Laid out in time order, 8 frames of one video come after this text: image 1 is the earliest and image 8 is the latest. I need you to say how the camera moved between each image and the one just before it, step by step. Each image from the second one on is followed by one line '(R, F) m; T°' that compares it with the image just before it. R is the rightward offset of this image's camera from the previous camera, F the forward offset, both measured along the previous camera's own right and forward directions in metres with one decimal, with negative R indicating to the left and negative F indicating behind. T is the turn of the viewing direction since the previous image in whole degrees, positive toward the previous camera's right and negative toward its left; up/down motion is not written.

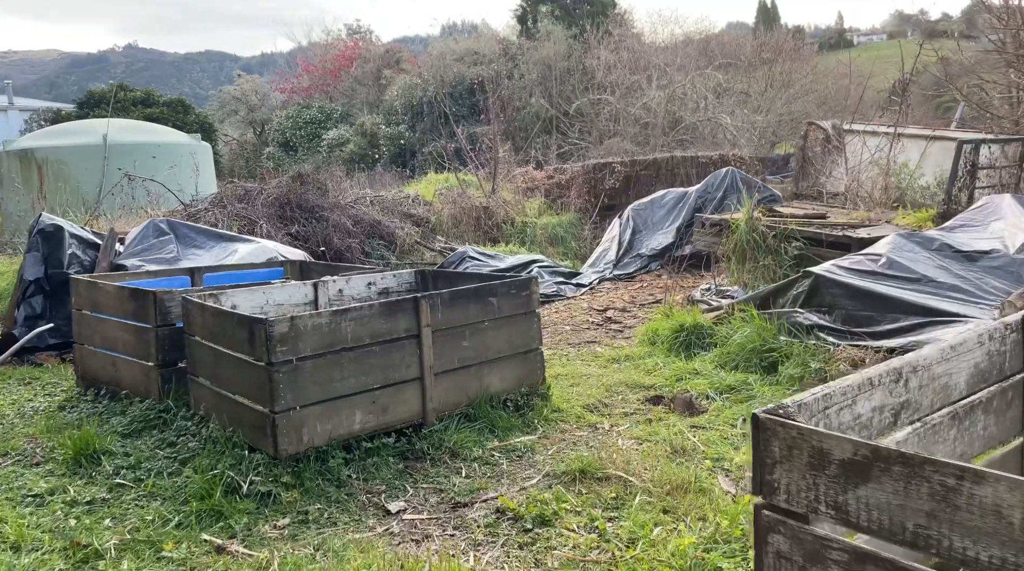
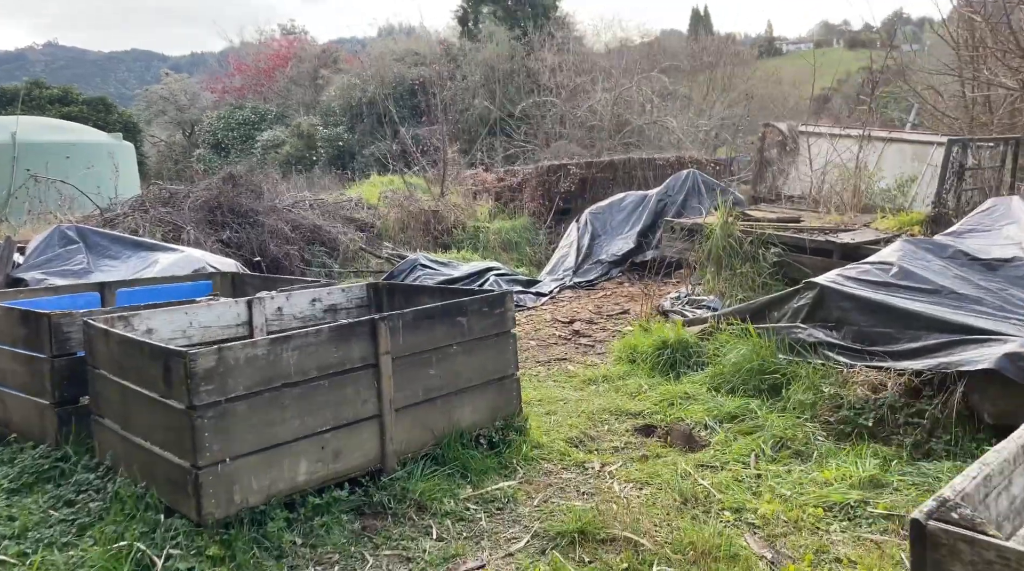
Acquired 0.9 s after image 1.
(-0.2, +0.6) m; +4°
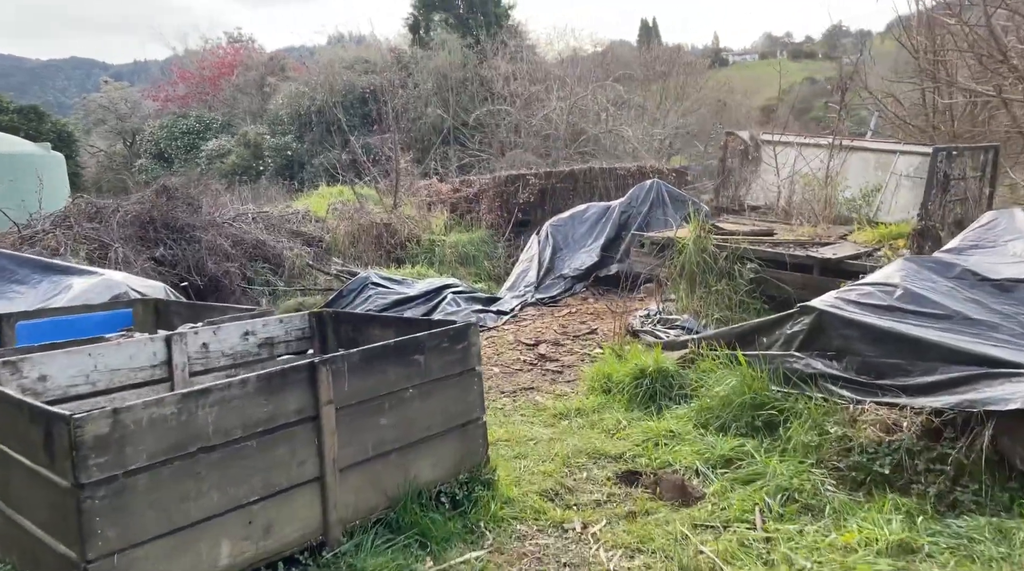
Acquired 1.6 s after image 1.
(0.0, +0.5) m; +3°
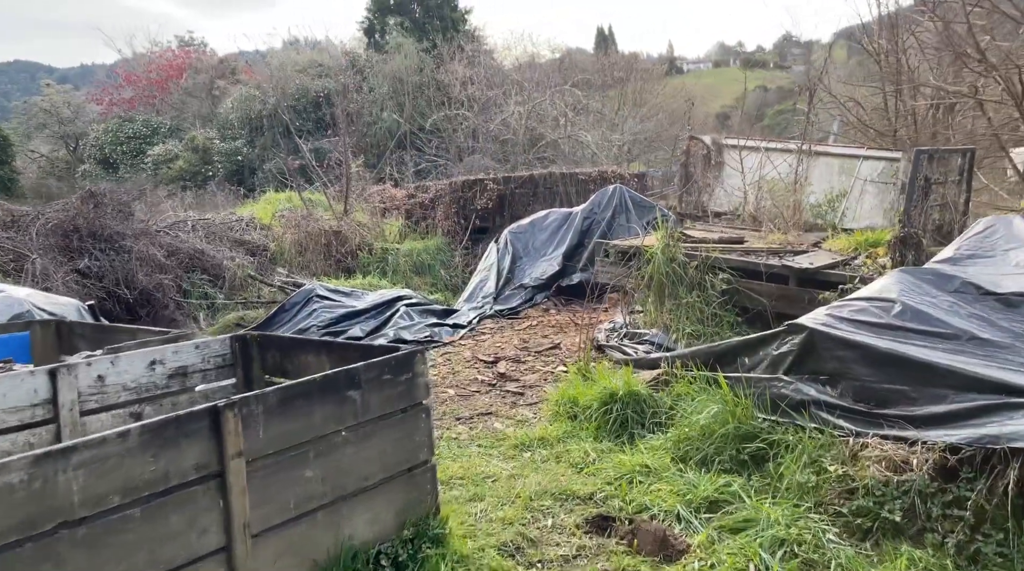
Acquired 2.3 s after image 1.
(0.0, +0.5) m; +3°
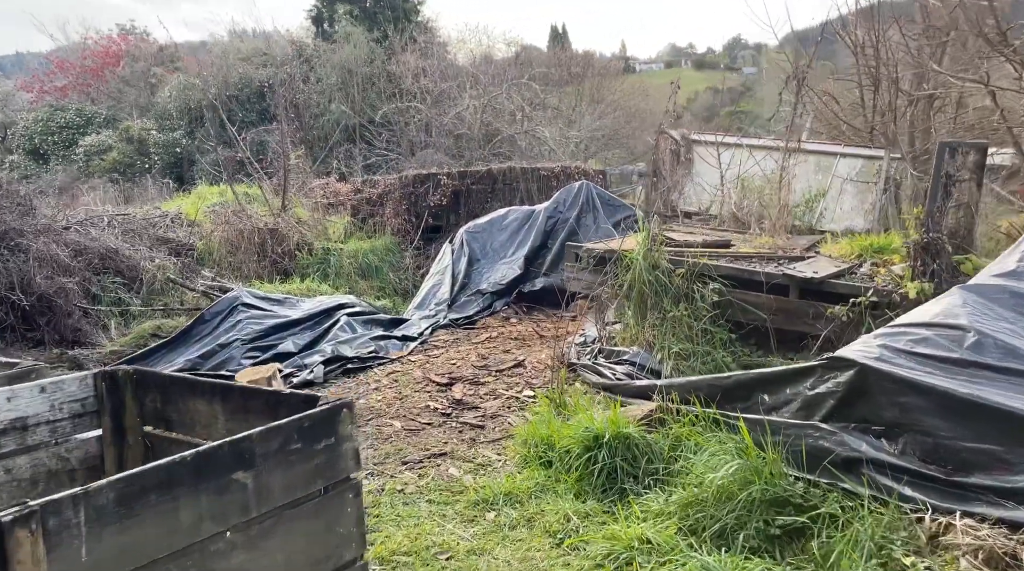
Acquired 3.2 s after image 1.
(0.0, +0.8) m; +3°
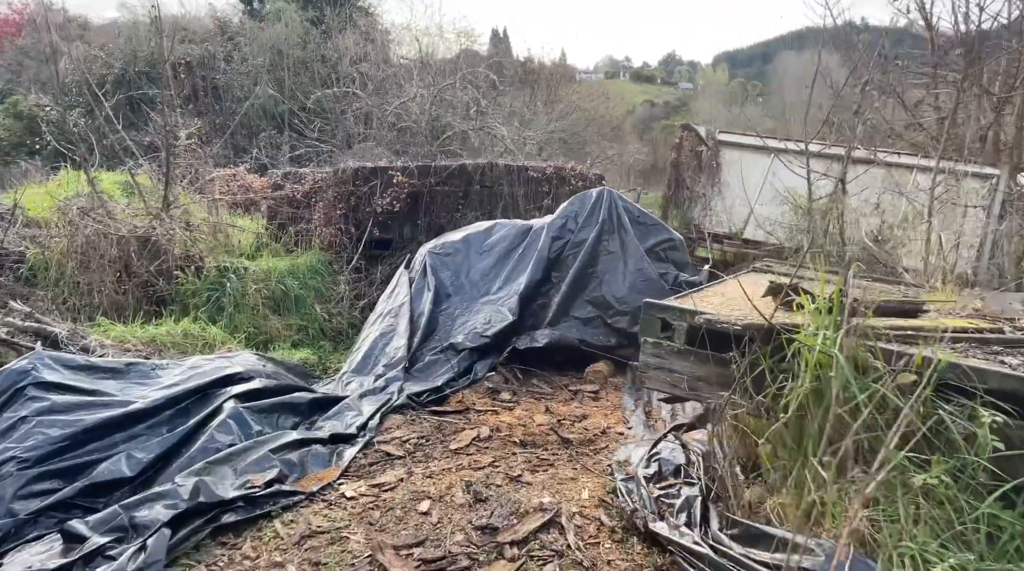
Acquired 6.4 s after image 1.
(-0.4, +2.7) m; +5°
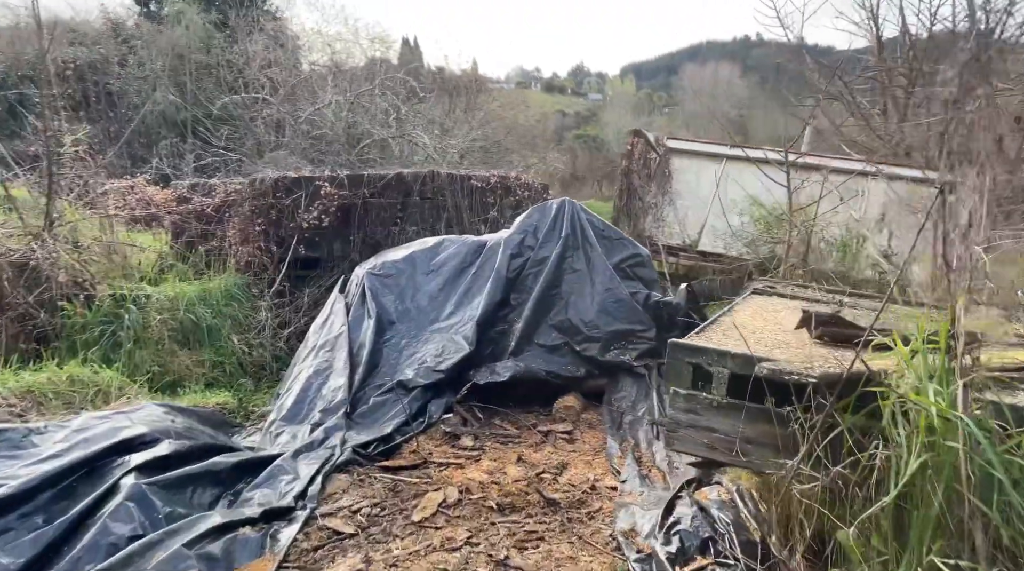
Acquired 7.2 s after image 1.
(-0.2, +0.7) m; +6°
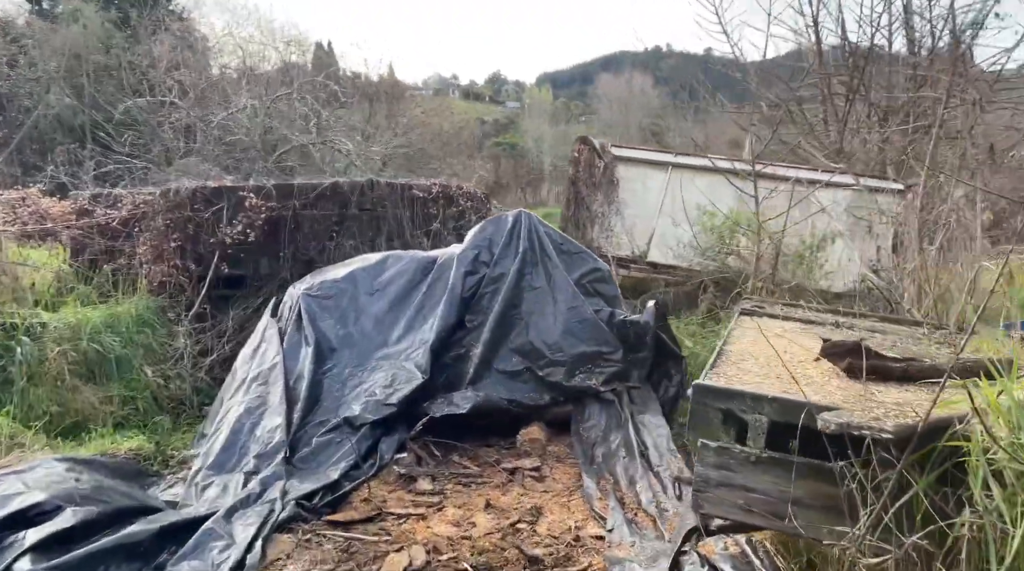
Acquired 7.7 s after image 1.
(-0.2, +0.4) m; +6°
